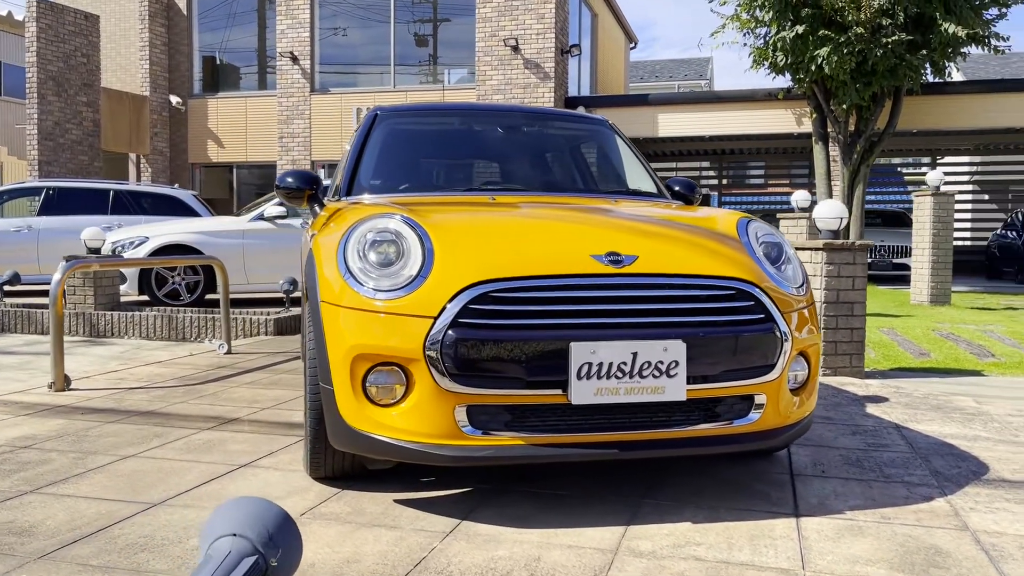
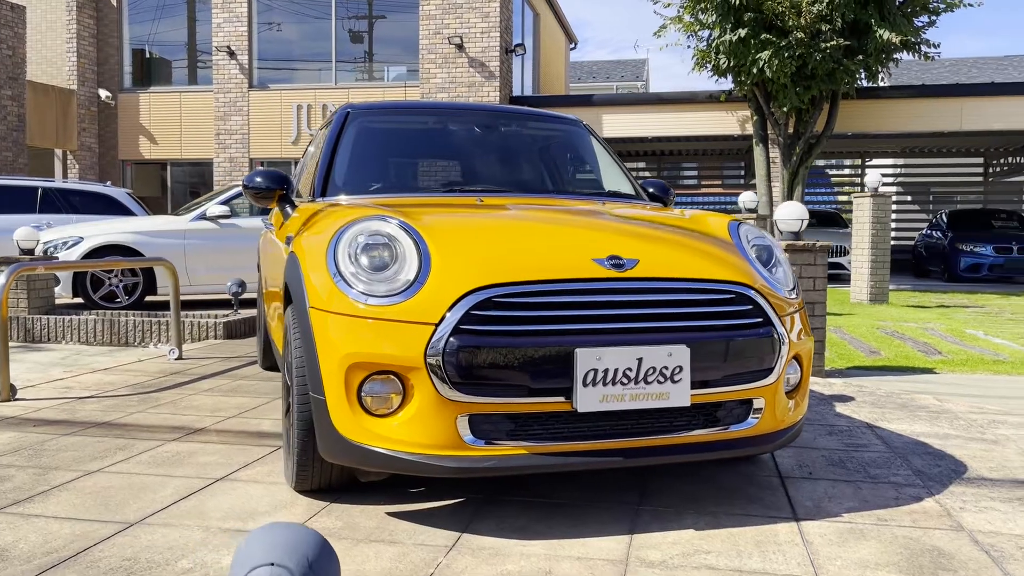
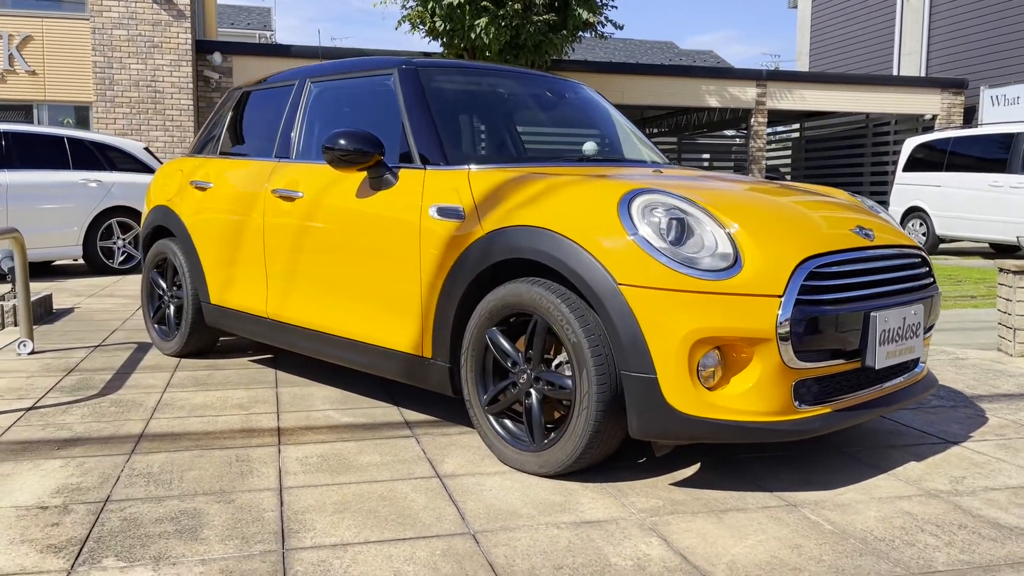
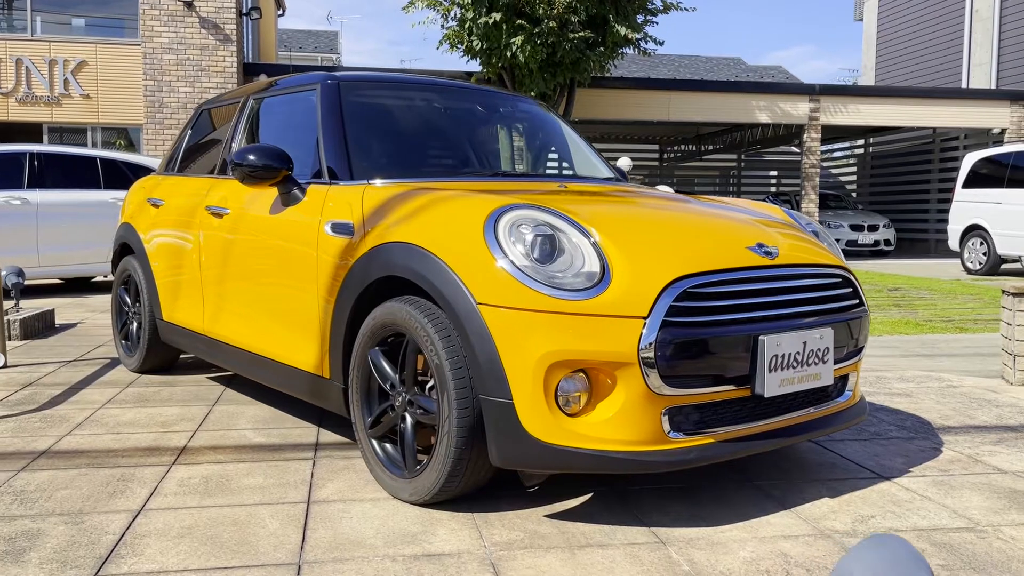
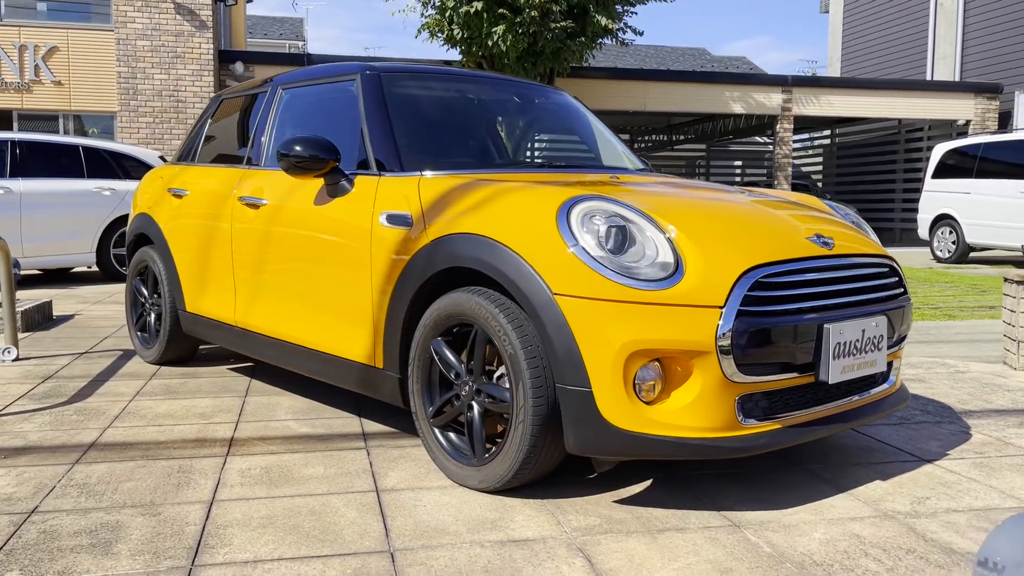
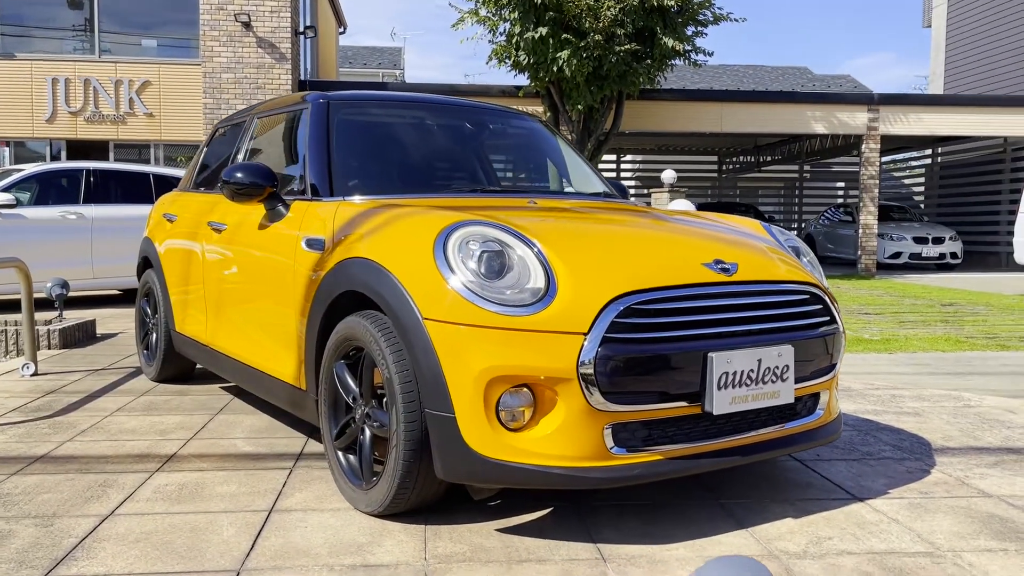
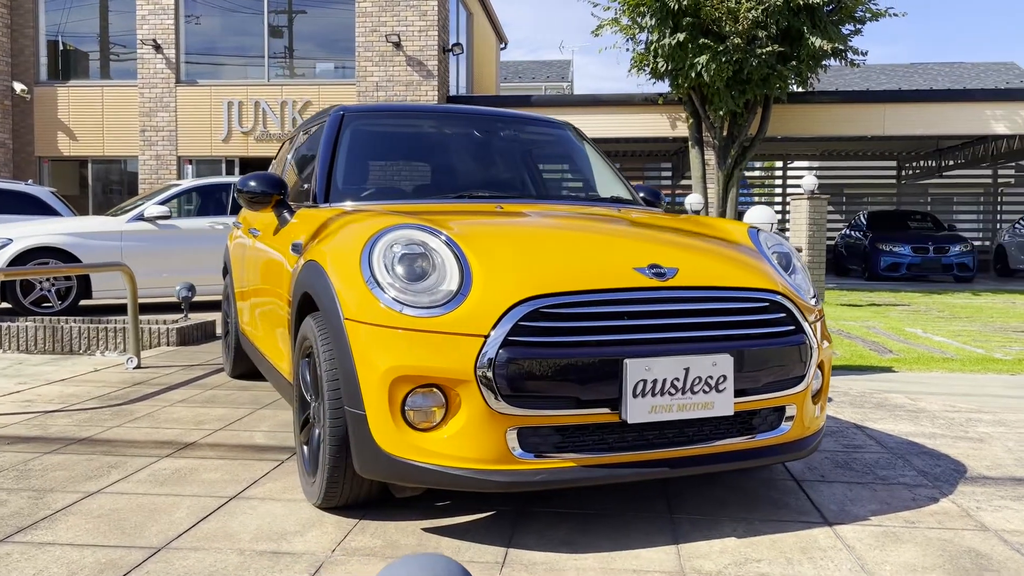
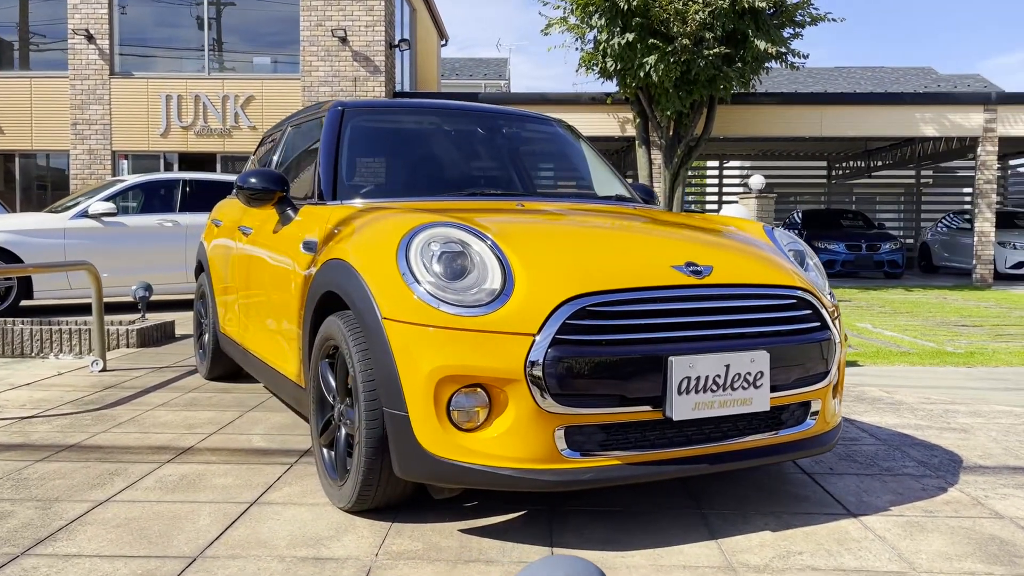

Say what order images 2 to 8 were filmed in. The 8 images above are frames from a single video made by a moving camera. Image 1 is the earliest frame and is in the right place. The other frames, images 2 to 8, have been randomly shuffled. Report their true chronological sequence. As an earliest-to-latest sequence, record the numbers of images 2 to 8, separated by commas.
2, 7, 8, 6, 4, 5, 3
